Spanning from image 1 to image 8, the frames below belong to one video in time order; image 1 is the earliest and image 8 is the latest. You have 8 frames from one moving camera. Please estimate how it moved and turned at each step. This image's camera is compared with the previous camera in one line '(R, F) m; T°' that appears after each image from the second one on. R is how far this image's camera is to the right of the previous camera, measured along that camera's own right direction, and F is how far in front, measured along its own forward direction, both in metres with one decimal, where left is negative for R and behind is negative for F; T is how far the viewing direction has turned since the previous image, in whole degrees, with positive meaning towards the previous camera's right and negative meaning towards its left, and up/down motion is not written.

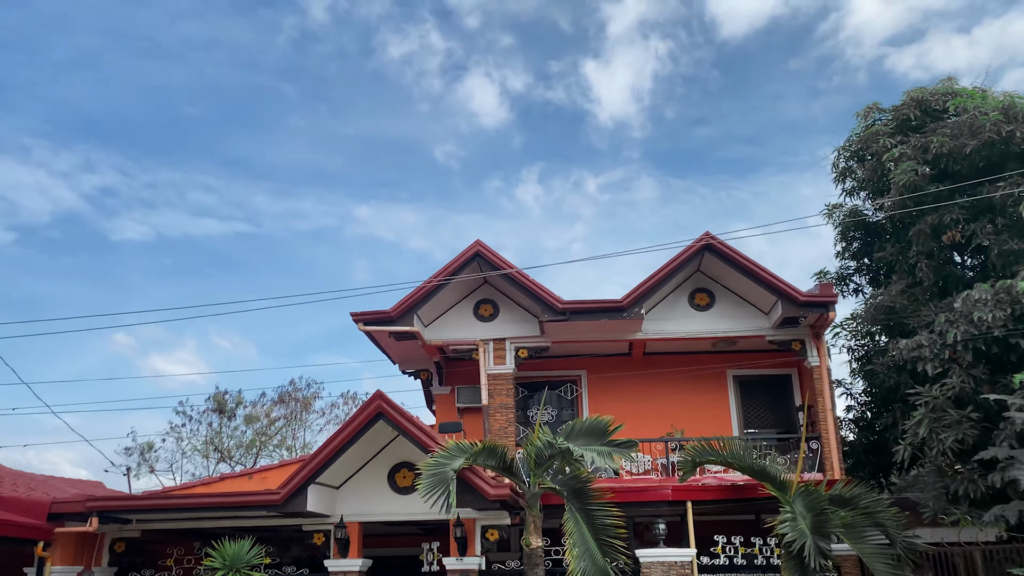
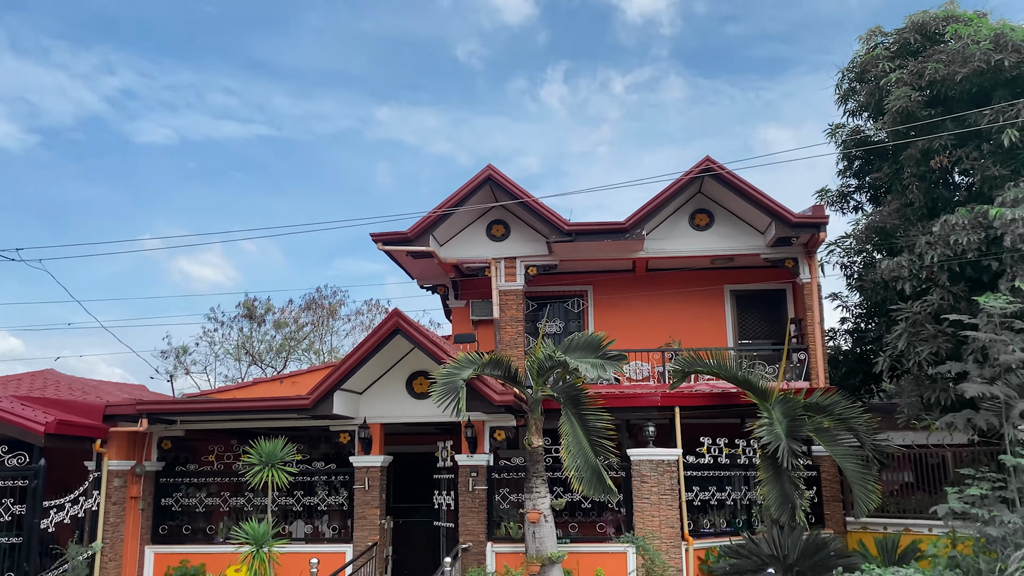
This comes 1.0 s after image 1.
(+0.2, -0.9) m; -1°
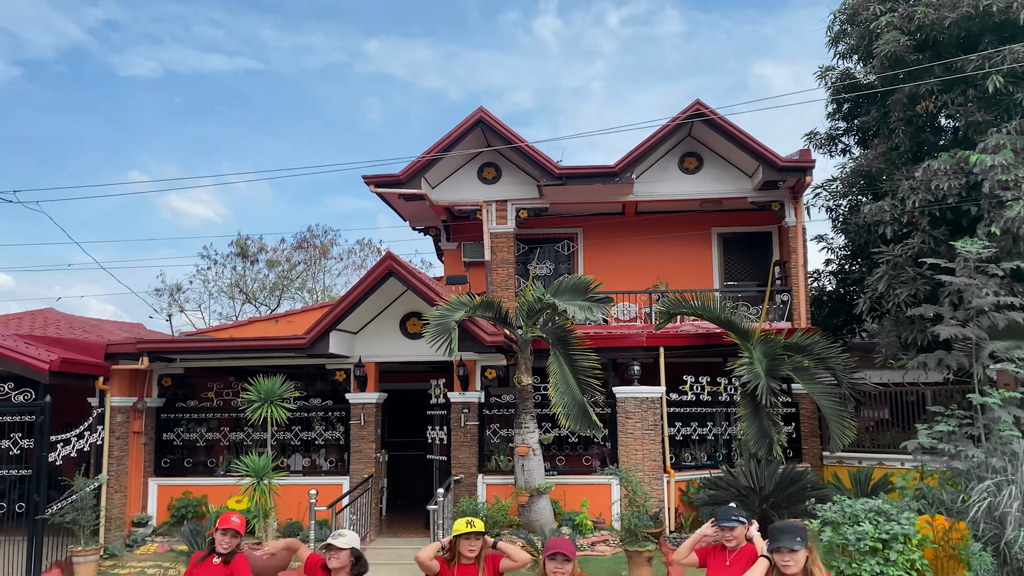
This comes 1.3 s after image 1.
(0.0, -0.3) m; +1°
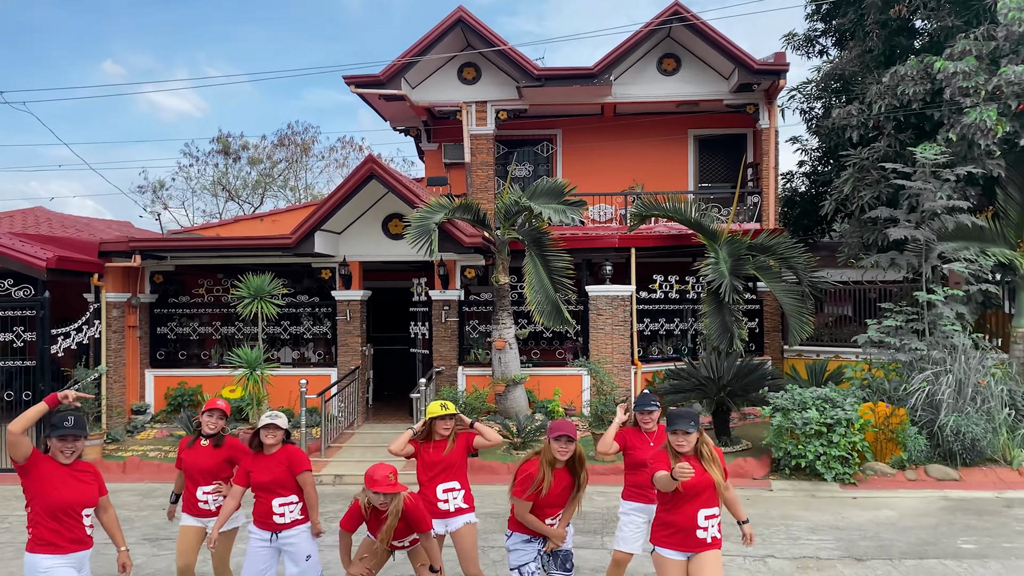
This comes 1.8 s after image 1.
(+0.1, -0.5) m; +1°
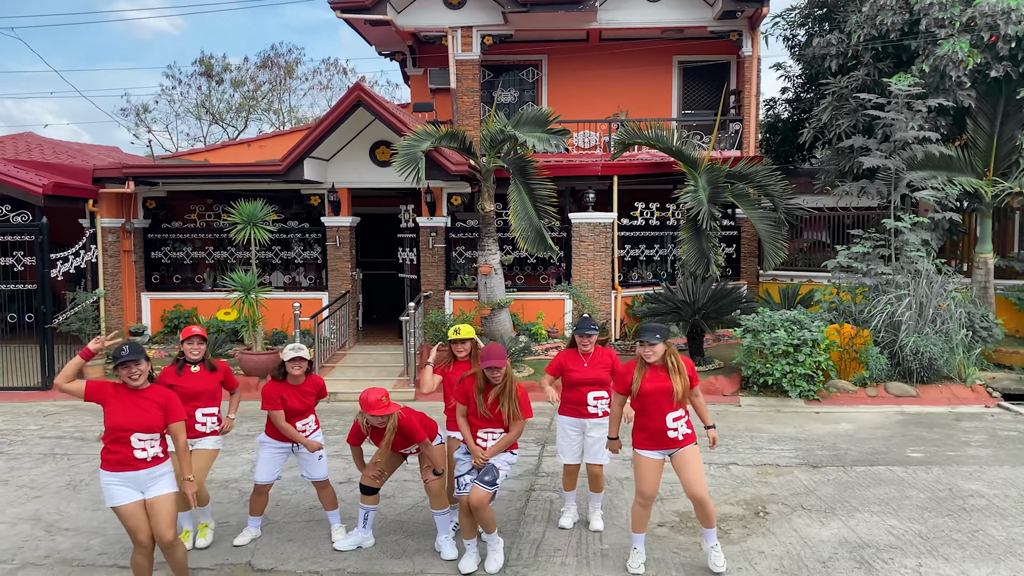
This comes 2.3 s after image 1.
(0.0, -0.4) m; +1°
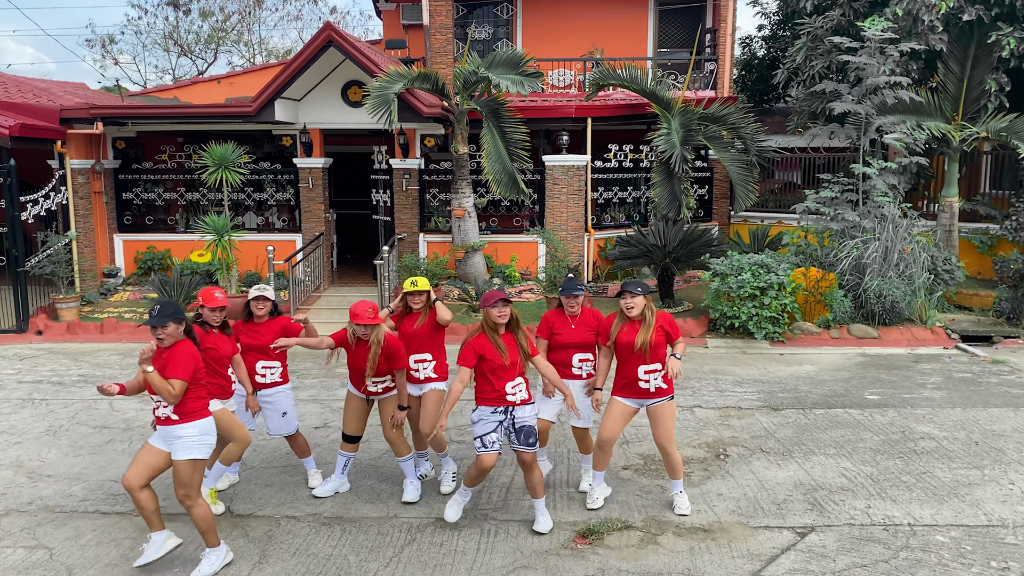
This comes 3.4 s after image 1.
(0.0, -0.1) m; +2°
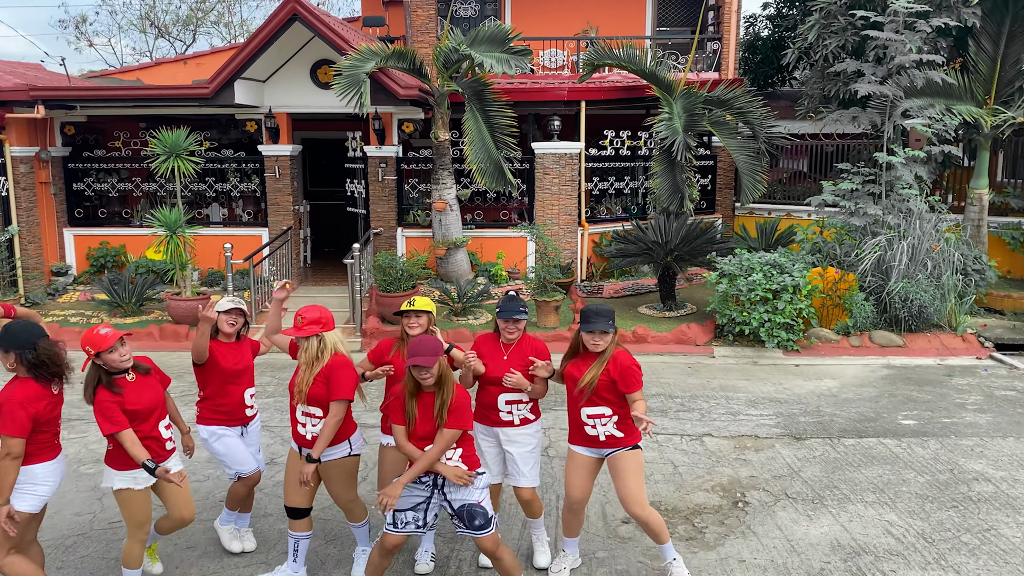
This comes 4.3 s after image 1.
(+0.1, +1.1) m; 0°
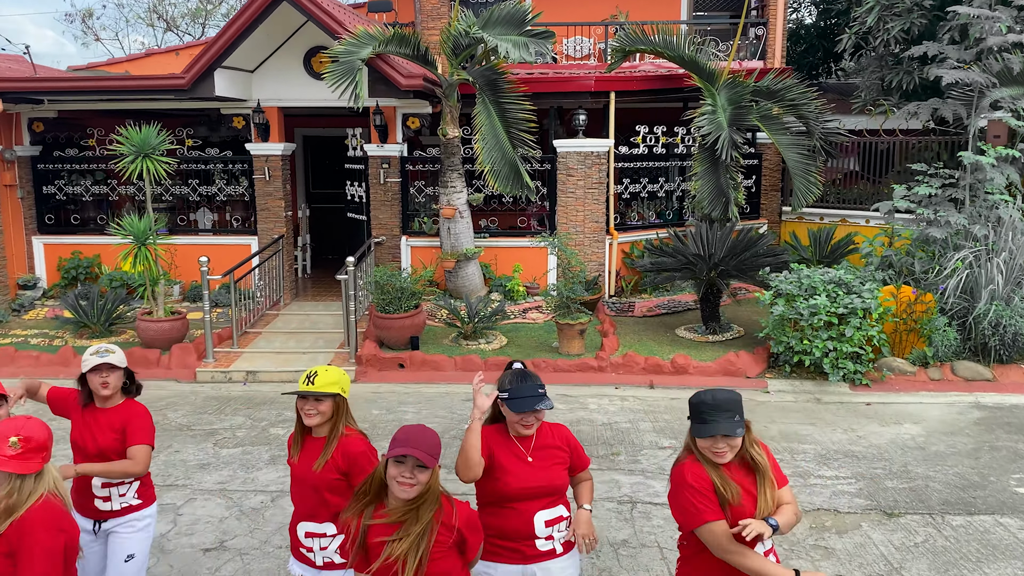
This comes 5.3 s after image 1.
(+0.1, +1.4) m; -2°
